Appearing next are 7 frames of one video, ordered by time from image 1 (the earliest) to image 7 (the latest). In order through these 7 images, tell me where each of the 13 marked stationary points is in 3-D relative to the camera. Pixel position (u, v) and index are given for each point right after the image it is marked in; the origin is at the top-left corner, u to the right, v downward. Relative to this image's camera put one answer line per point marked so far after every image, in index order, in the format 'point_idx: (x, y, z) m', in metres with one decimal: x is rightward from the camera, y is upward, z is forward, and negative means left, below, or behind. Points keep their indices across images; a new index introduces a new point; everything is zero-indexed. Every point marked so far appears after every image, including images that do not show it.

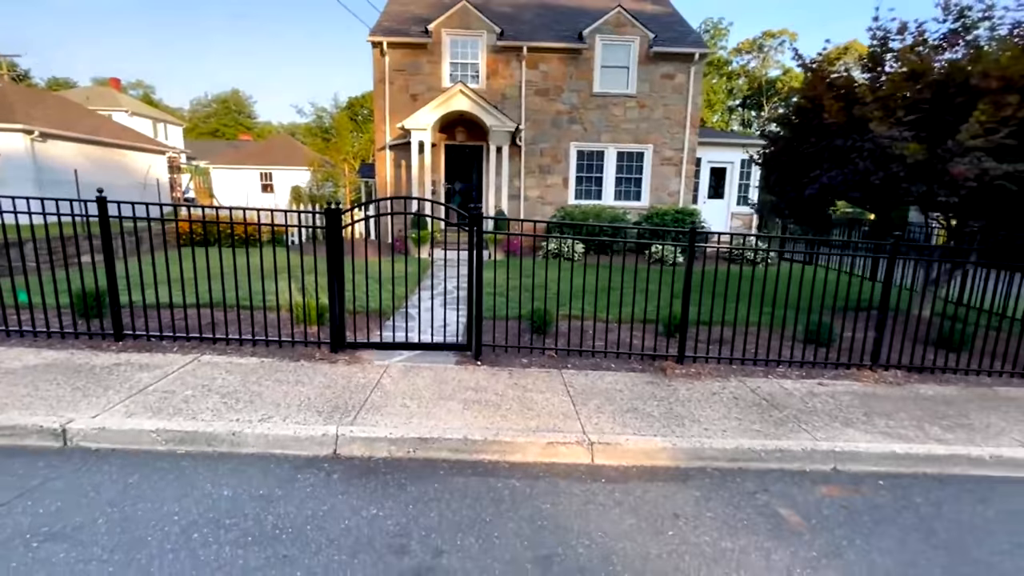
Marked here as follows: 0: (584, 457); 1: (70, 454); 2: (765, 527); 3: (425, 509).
0: (+0.5, -1.1, +3.3) m
1: (-2.8, -1.1, +3.1) m
2: (+1.4, -1.3, +2.7) m
3: (-0.5, -1.2, +2.7) m
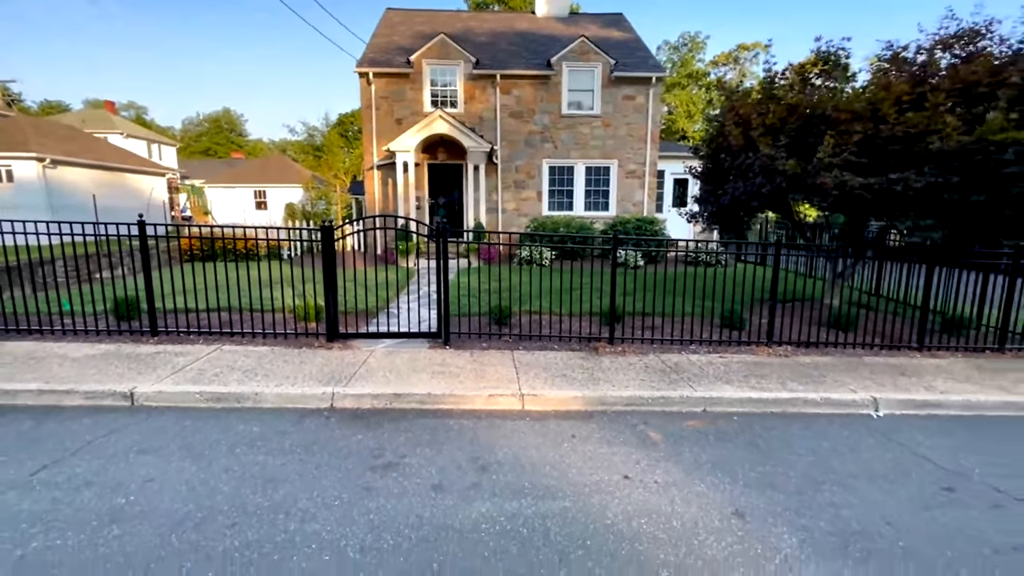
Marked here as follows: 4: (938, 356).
0: (0.0, -1.1, +4.4) m
1: (-3.3, -1.1, +4.2) m
2: (+1.0, -1.2, +3.9) m
3: (-0.9, -1.2, +3.8) m
4: (+5.5, -0.9, +6.2) m
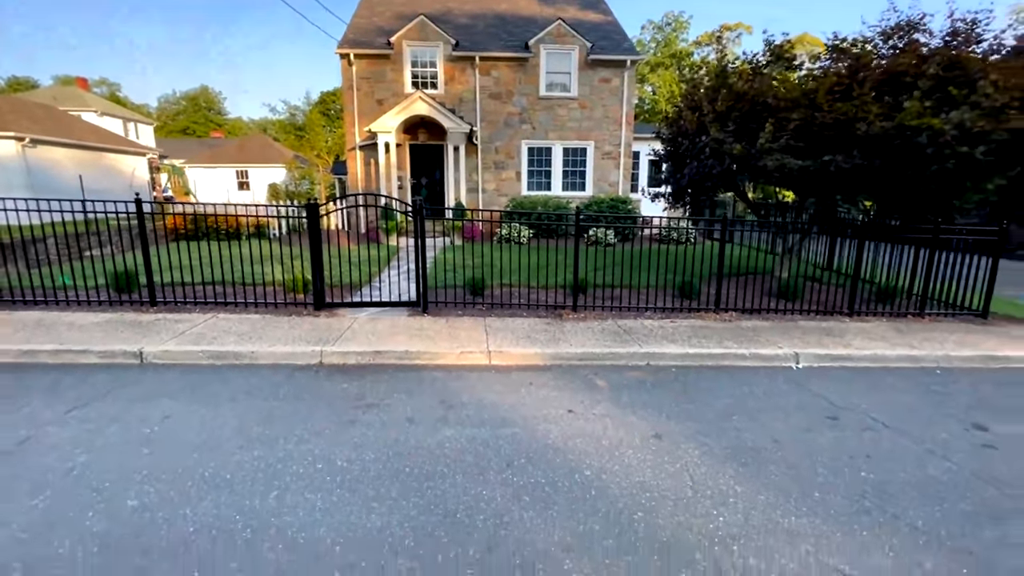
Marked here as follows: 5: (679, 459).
0: (-0.3, -0.8, +5.1) m
1: (-3.6, -0.8, +4.7) m
2: (+0.7, -0.9, +4.5) m
3: (-1.2, -0.9, +4.4) m
4: (+5.1, -0.5, +7.0) m
5: (+1.1, -1.2, +3.2) m
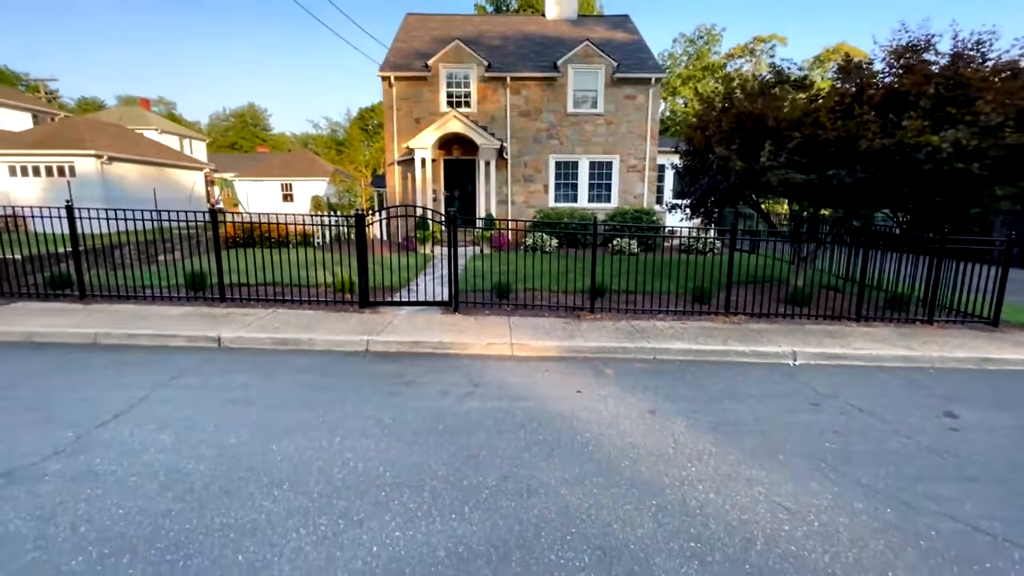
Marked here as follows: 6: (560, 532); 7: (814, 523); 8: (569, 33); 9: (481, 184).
0: (-0.1, -0.7, +5.7) m
1: (-3.4, -0.7, +5.6) m
2: (+0.9, -0.9, +5.2) m
3: (-1.0, -0.9, +5.2) m
4: (+5.5, -0.6, +7.3) m
5: (+1.2, -1.1, +3.8) m
6: (+0.3, -1.3, +2.5) m
7: (+1.7, -1.3, +2.7) m
8: (+2.1, +9.3, +17.5) m
9: (-1.0, +3.3, +15.4) m
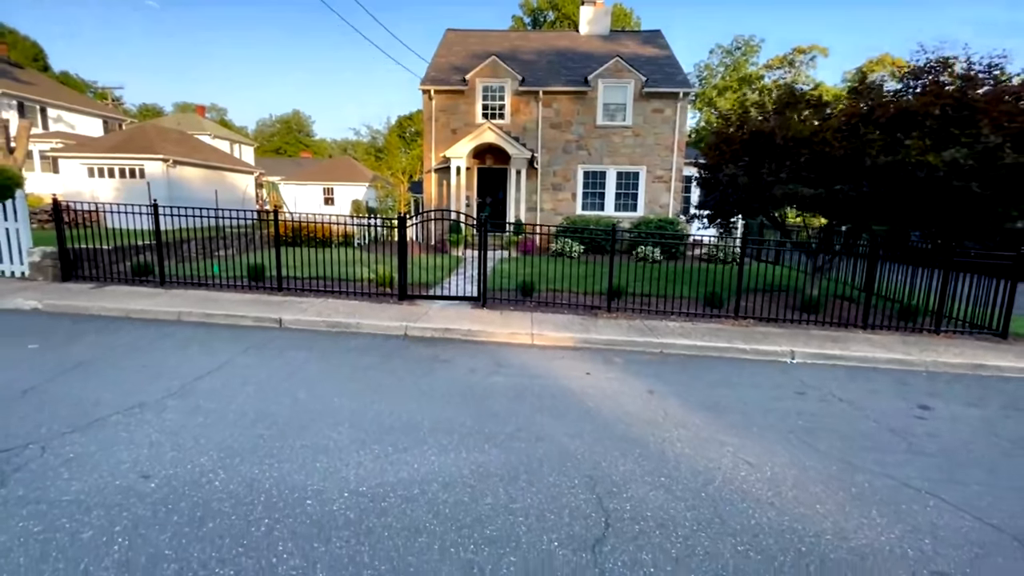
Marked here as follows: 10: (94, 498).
0: (+0.2, -0.7, +6.5) m
1: (-3.1, -0.6, +6.5) m
2: (+1.1, -0.9, +5.8) m
3: (-0.8, -0.8, +5.9) m
4: (+5.8, -0.7, +7.7) m
5: (+1.4, -1.1, +4.5) m
6: (+0.3, -1.2, +3.2) m
7: (+1.7, -1.3, +3.3) m
8: (+3.4, +9.1, +18.2) m
9: (0.0, +3.3, +16.2) m
10: (-2.3, -1.1, +2.6) m
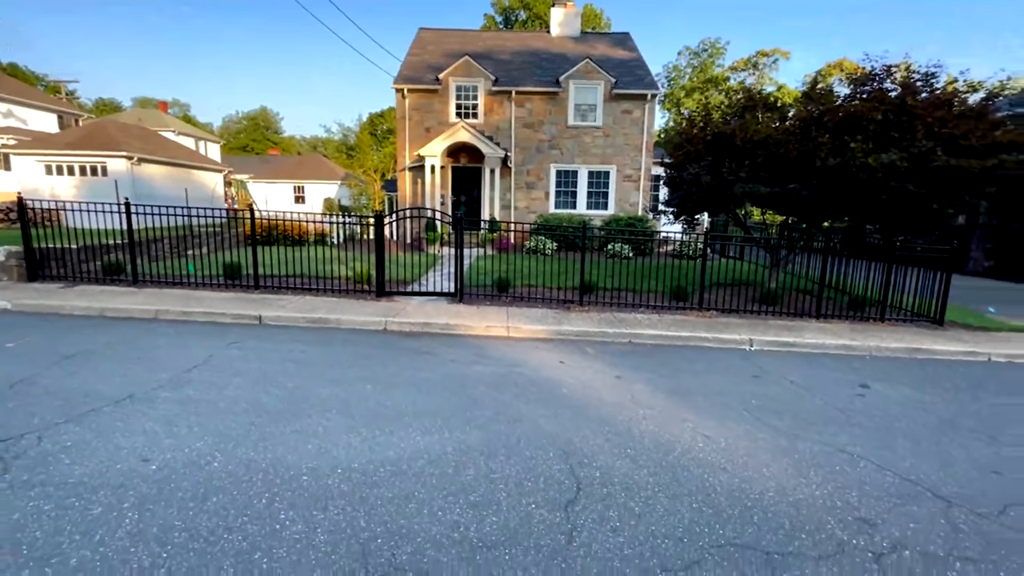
0: (-0.1, -0.6, +6.7) m
1: (-3.4, -0.5, +6.6) m
2: (+0.8, -0.8, +6.1) m
3: (-1.1, -0.7, +6.2) m
4: (+5.4, -0.6, +8.3) m
5: (+1.2, -1.0, +4.8) m
6: (+0.2, -1.1, +3.5) m
7: (+1.6, -1.2, +3.6) m
8: (+2.3, +9.3, +18.6) m
9: (-0.9, +3.4, +16.4) m
10: (-2.4, -1.1, +2.7) m
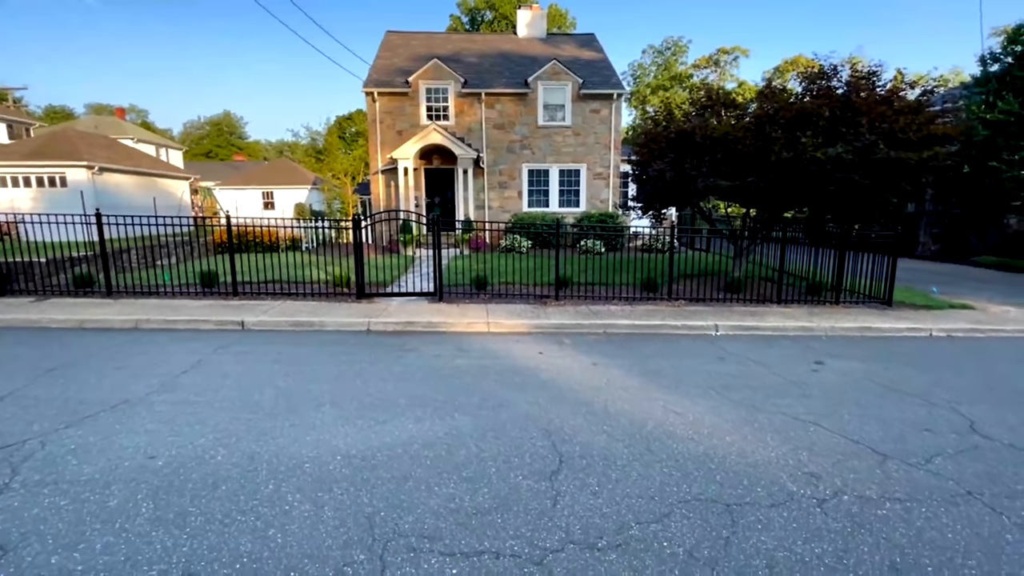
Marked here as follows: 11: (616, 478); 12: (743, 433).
0: (-0.4, -0.6, +7.0) m
1: (-3.7, -0.6, +6.7) m
2: (+0.5, -0.7, +6.4) m
3: (-1.4, -0.7, +6.4) m
4: (+5.1, -0.3, +8.8) m
5: (+1.0, -0.9, +5.1) m
6: (+0.1, -1.1, +3.8) m
7: (+1.5, -1.1, +4.0) m
8: (+1.1, +9.4, +19.0) m
9: (-1.8, +3.4, +16.6) m
10: (-2.4, -1.1, +2.9) m
11: (+0.7, -1.2, +3.0) m
12: (+1.8, -1.1, +3.7) m
